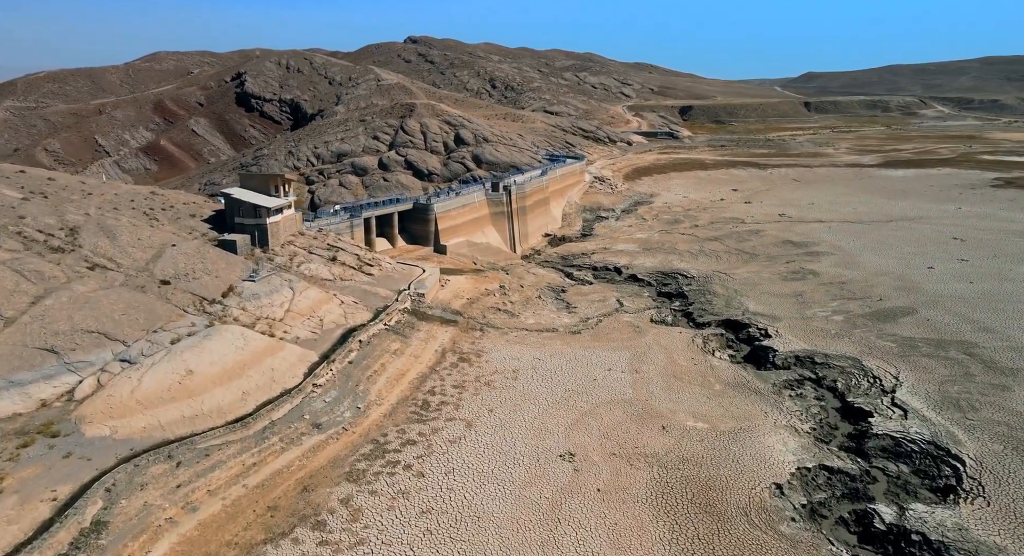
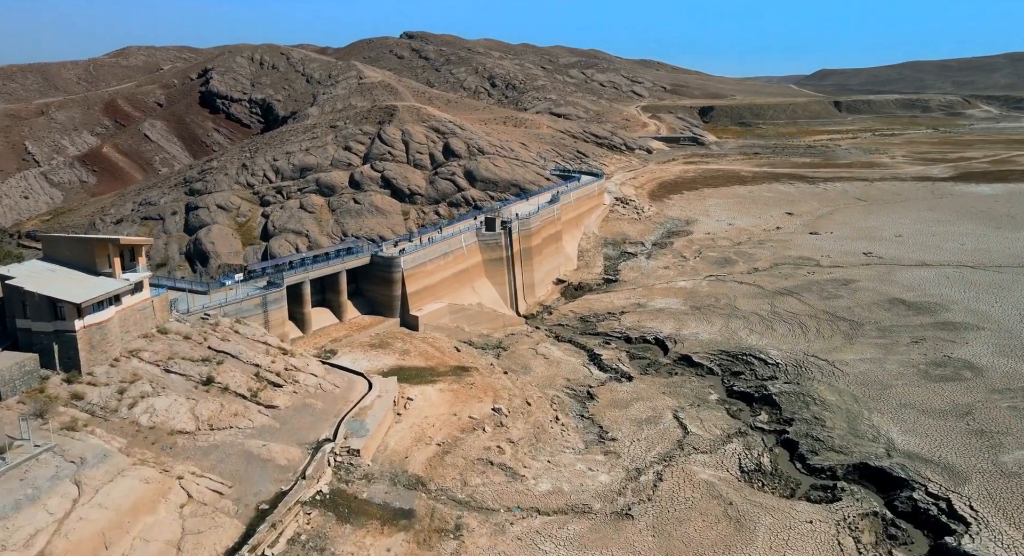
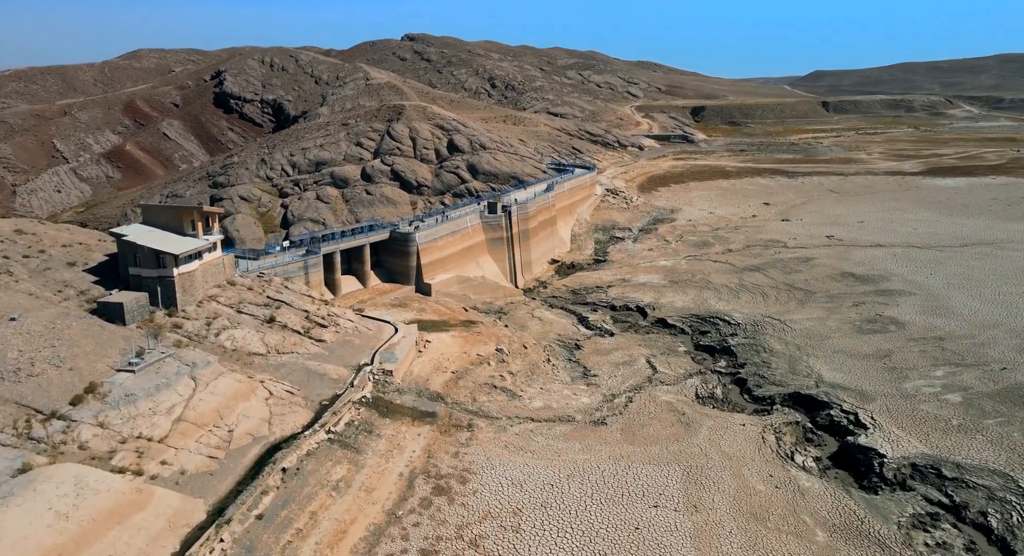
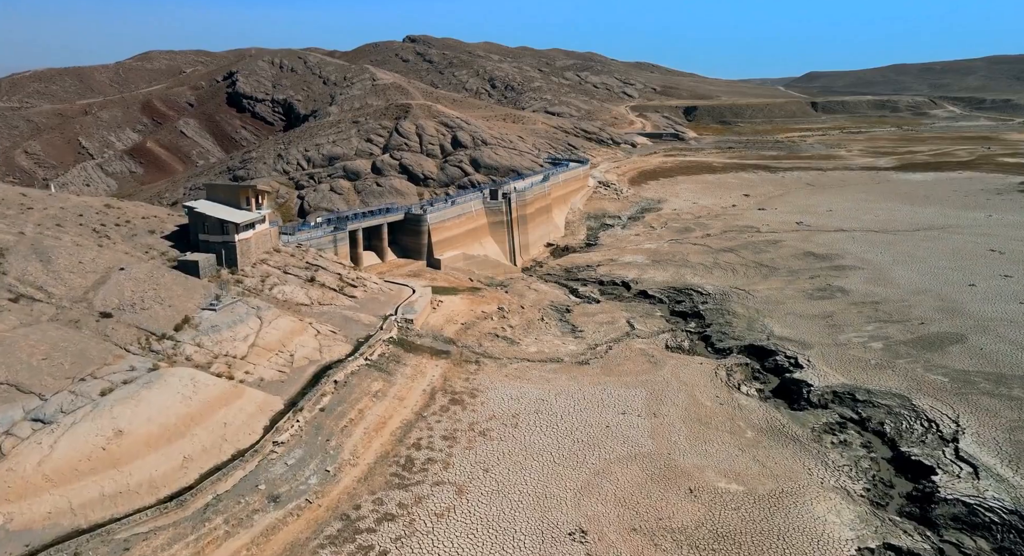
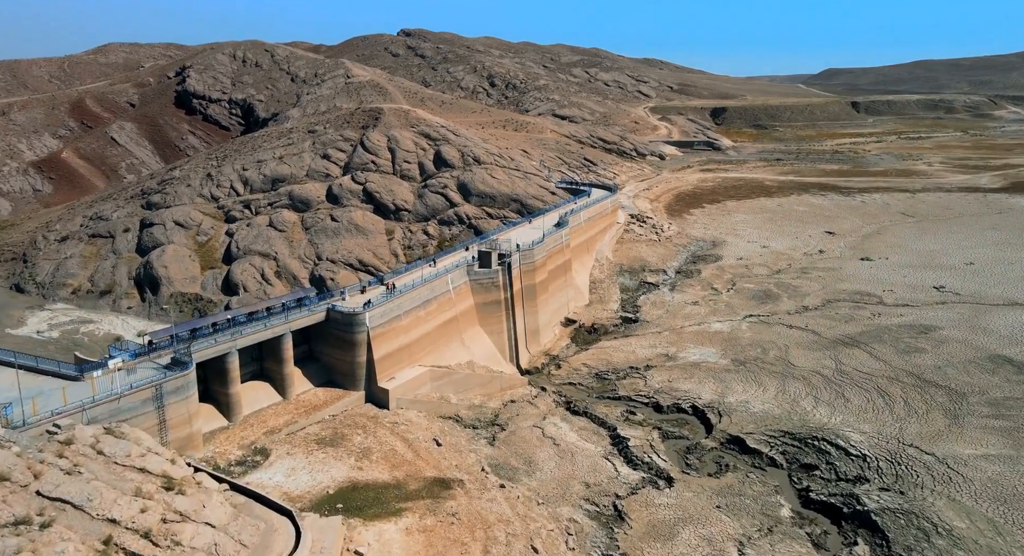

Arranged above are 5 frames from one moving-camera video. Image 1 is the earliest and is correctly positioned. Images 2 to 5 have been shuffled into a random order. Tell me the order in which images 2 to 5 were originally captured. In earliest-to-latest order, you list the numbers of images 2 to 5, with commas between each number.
4, 3, 2, 5
